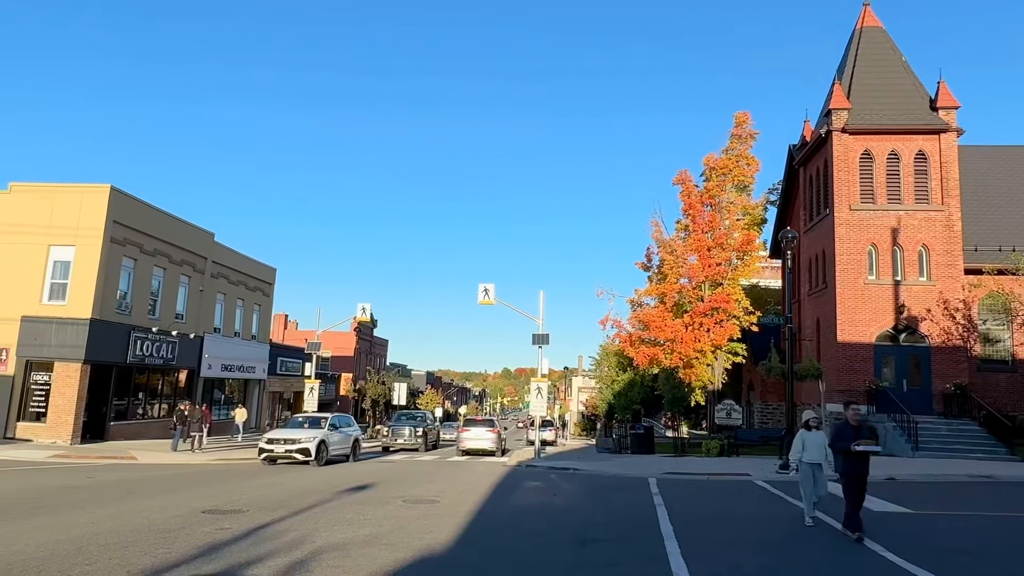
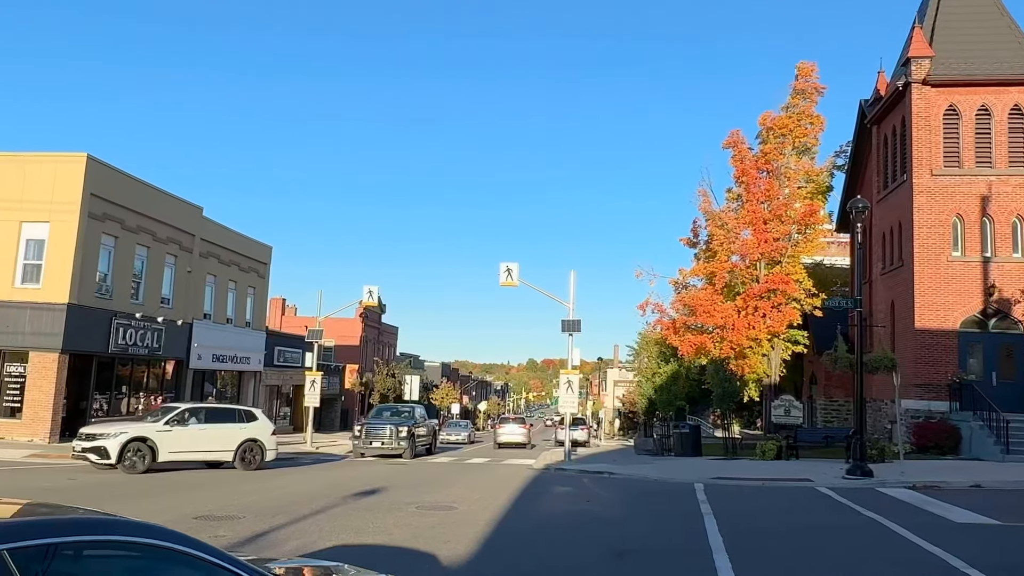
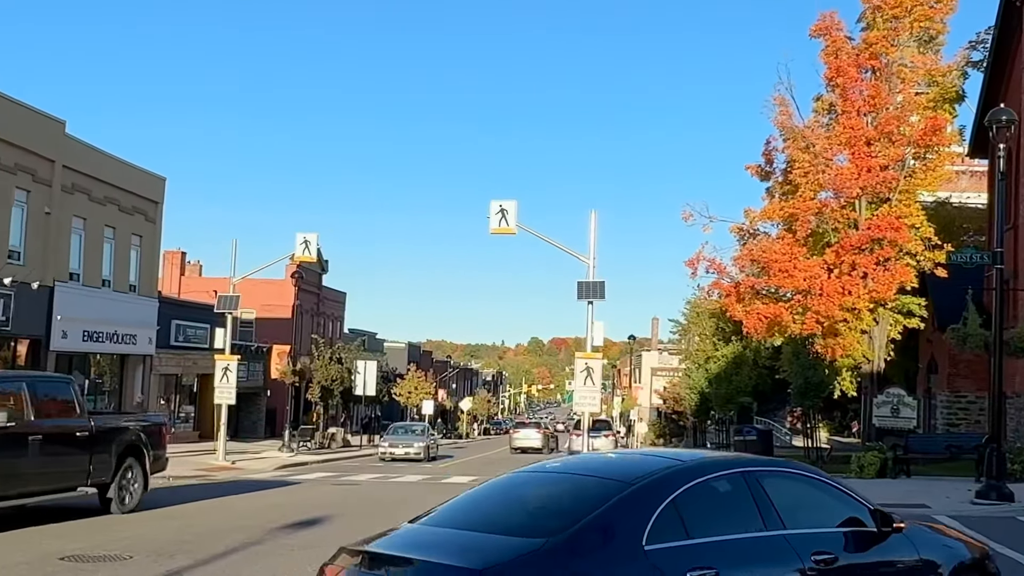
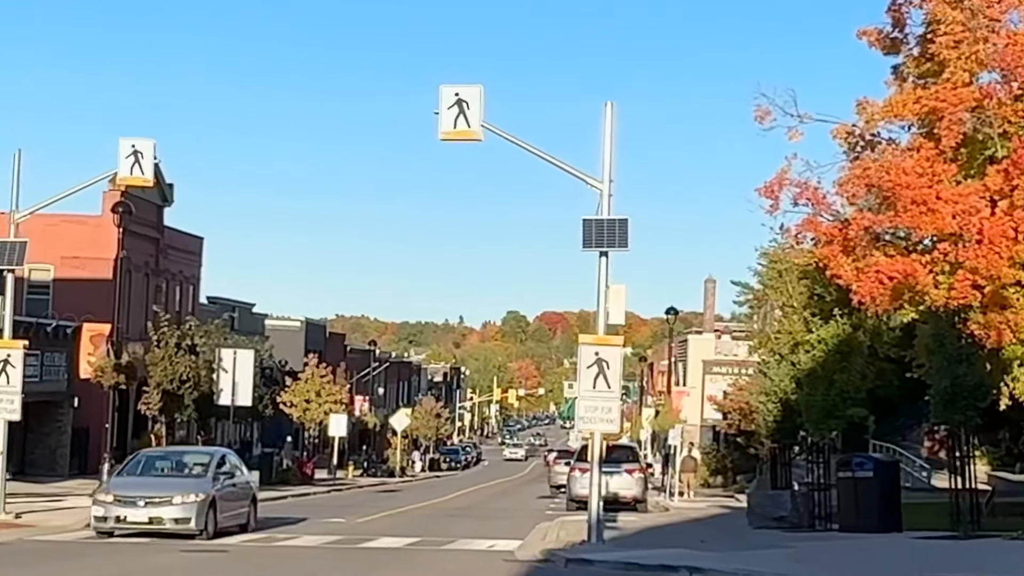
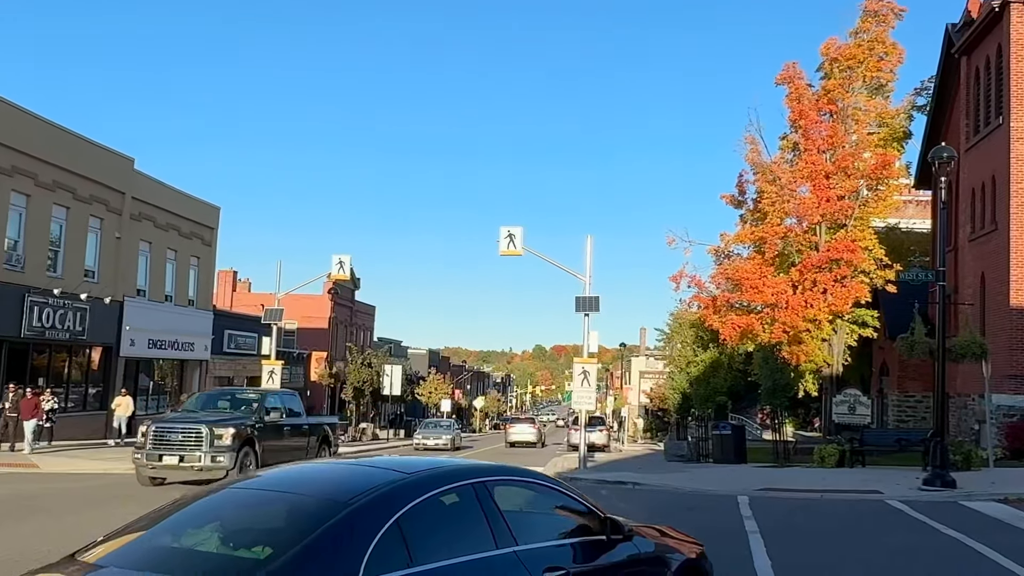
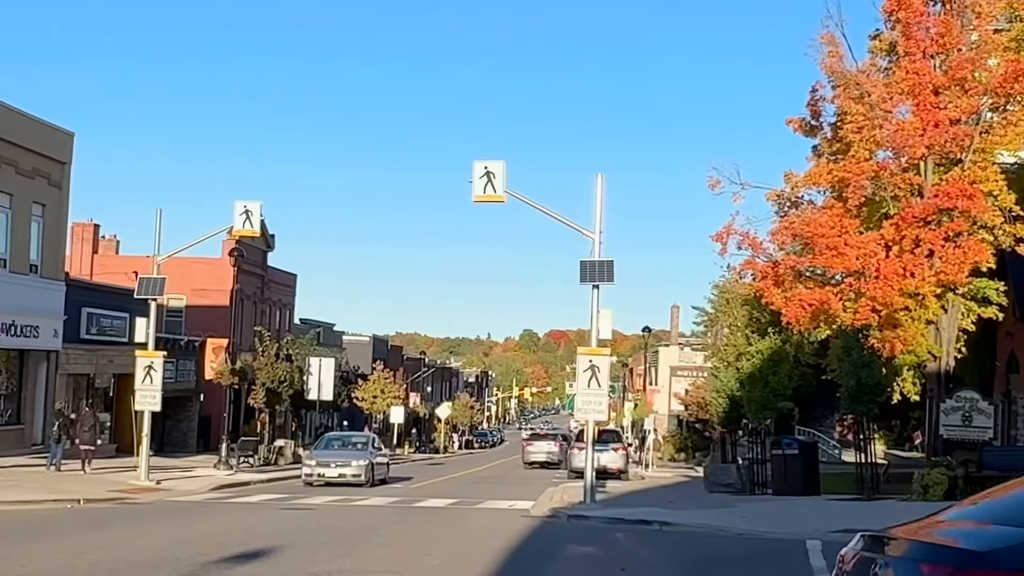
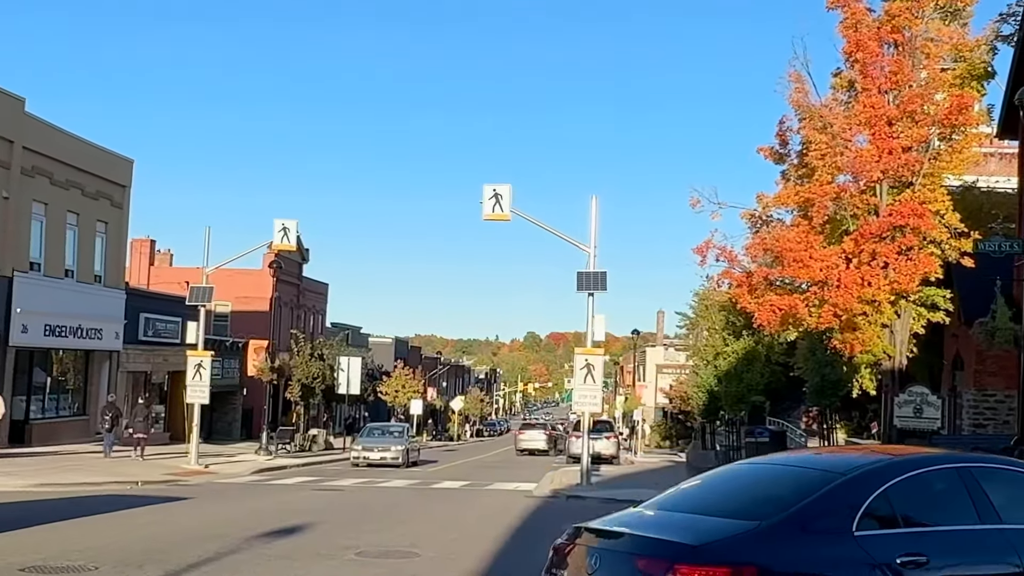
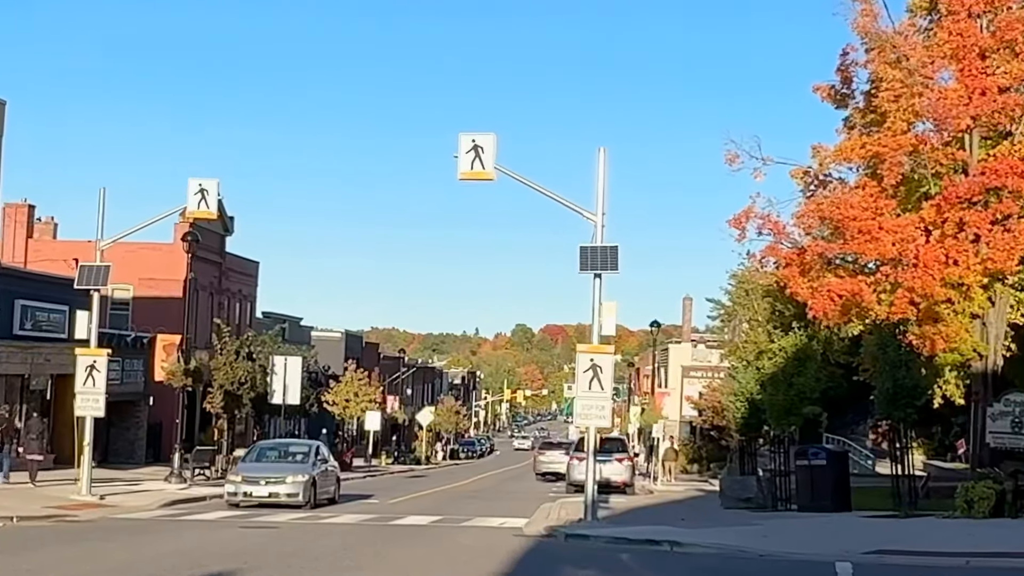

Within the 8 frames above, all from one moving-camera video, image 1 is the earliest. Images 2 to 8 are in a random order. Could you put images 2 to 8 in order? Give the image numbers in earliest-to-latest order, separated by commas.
2, 5, 3, 7, 6, 8, 4
